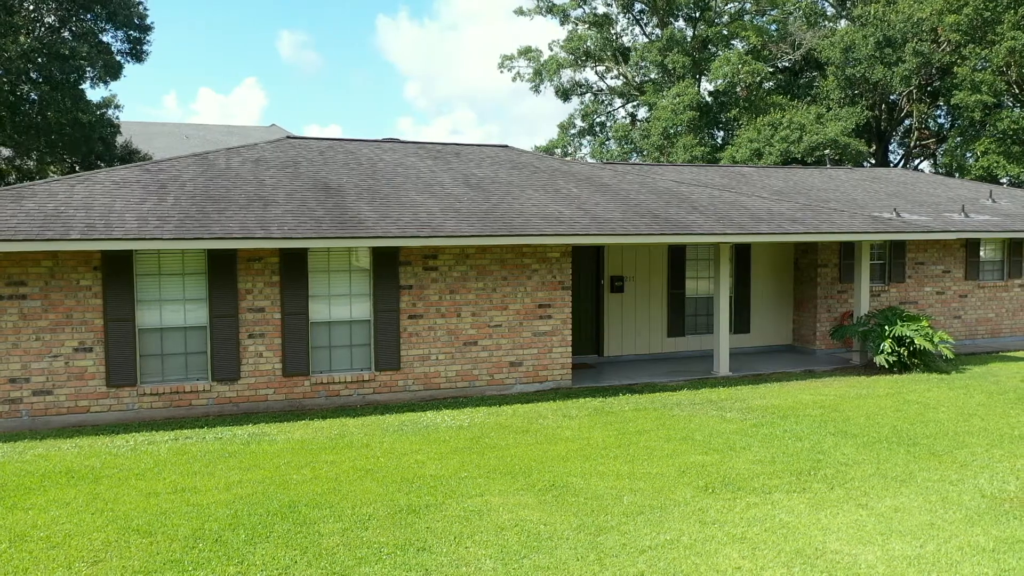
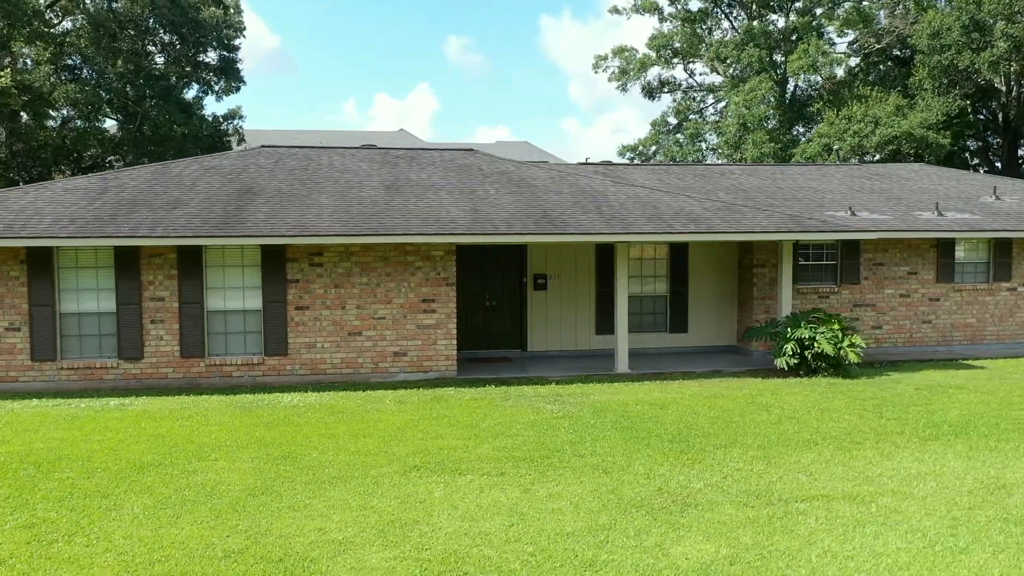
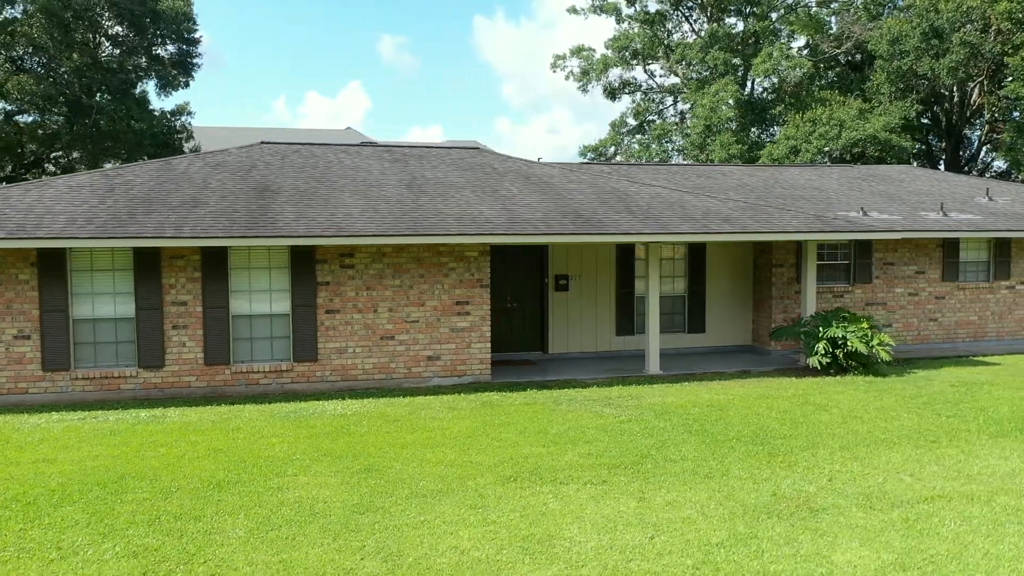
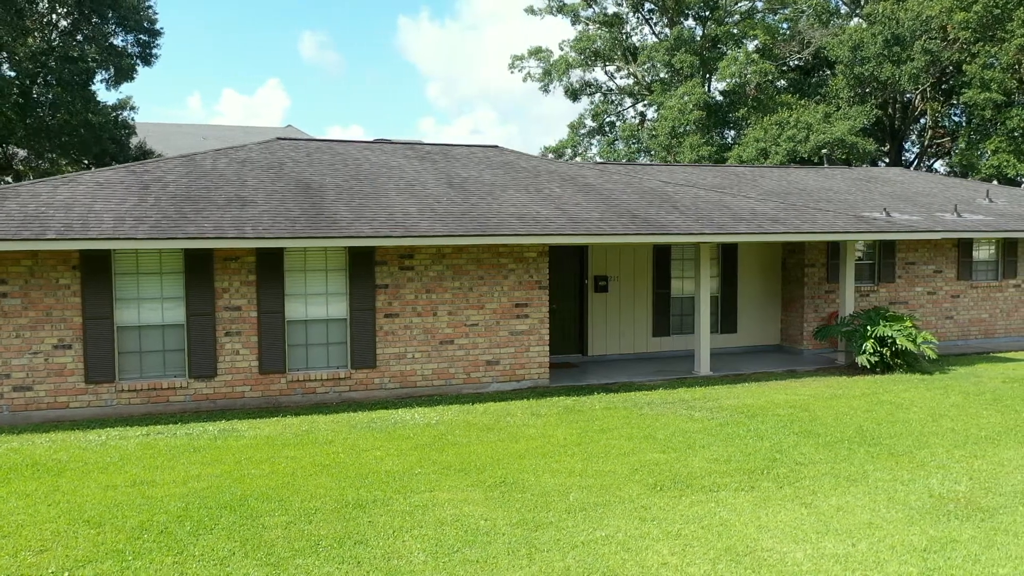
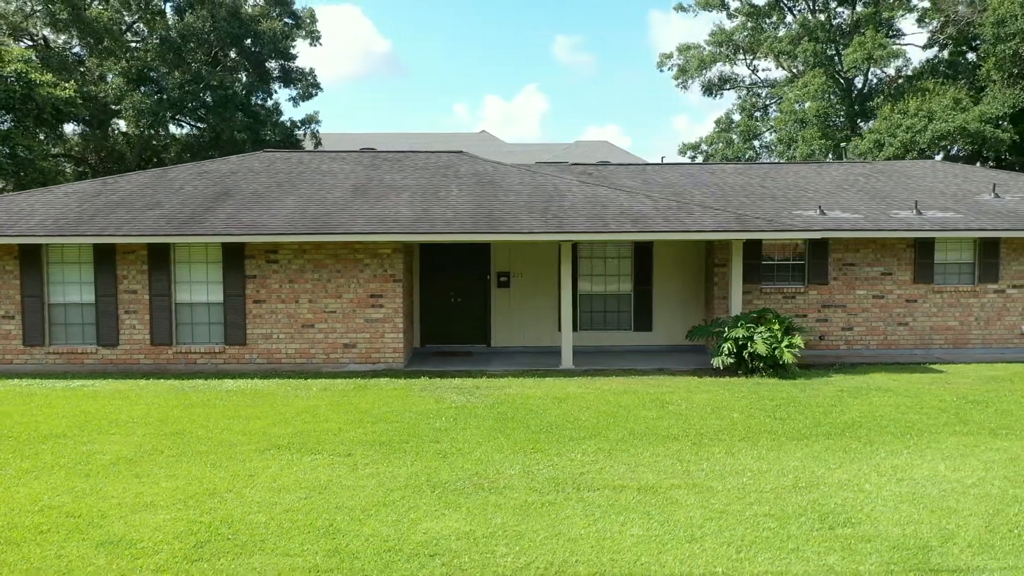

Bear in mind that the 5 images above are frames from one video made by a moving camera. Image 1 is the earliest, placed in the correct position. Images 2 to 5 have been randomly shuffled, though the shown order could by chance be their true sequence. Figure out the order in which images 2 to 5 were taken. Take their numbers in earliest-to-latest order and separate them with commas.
4, 3, 2, 5
